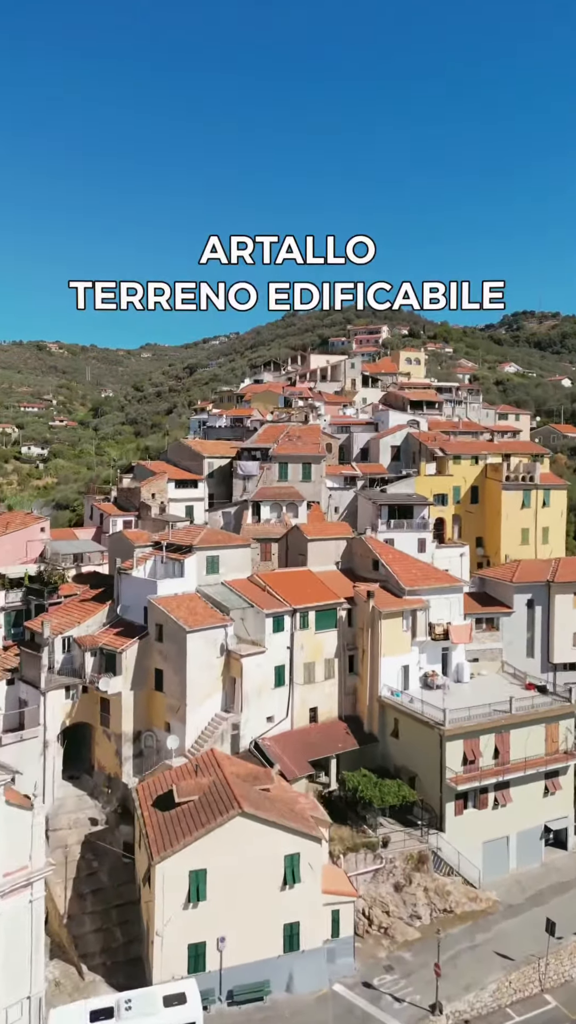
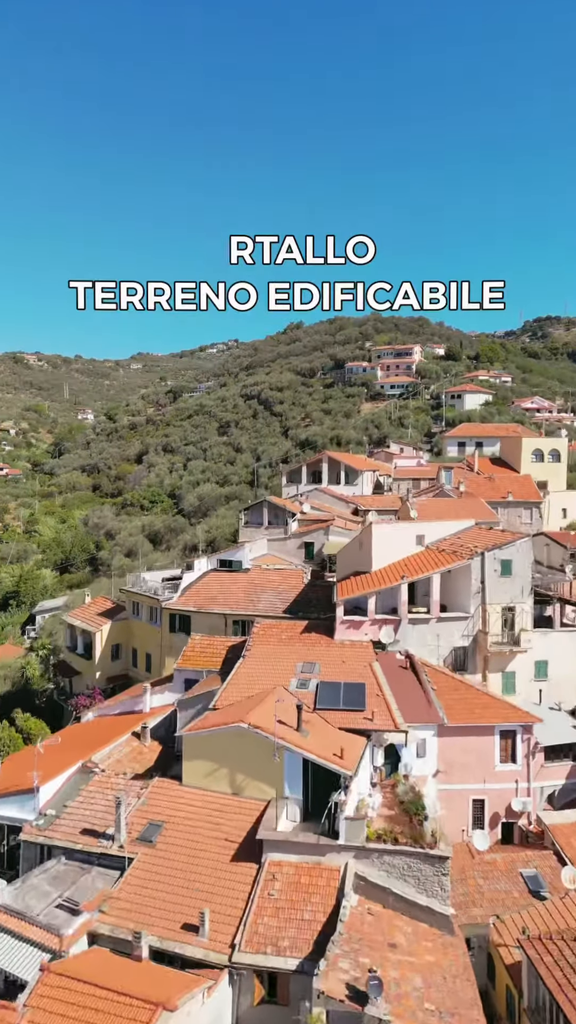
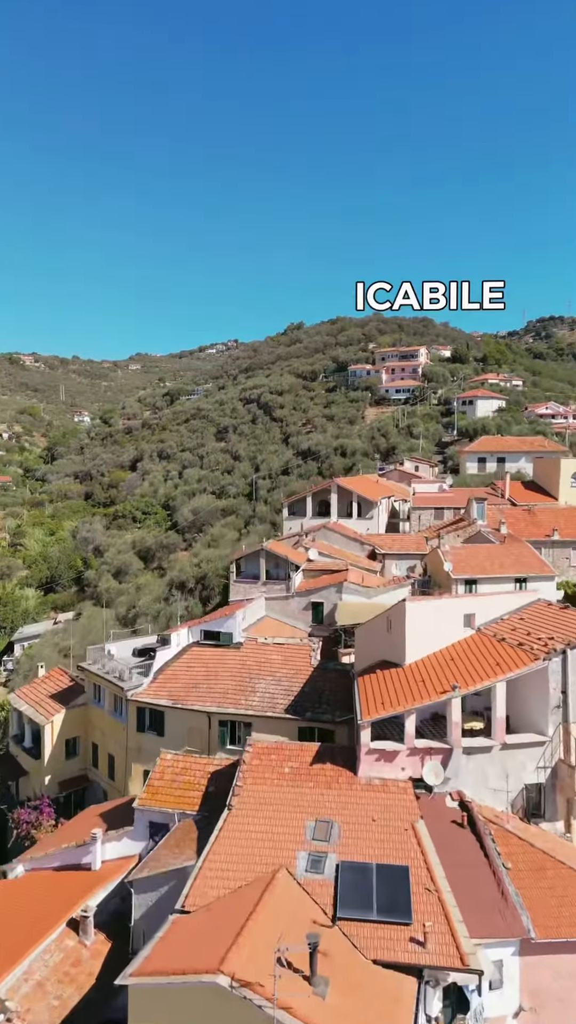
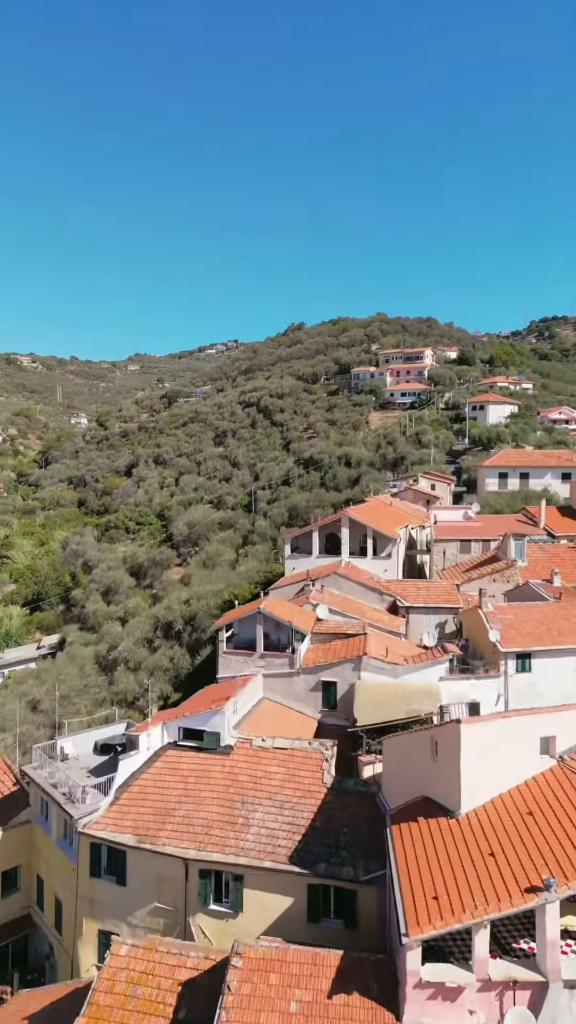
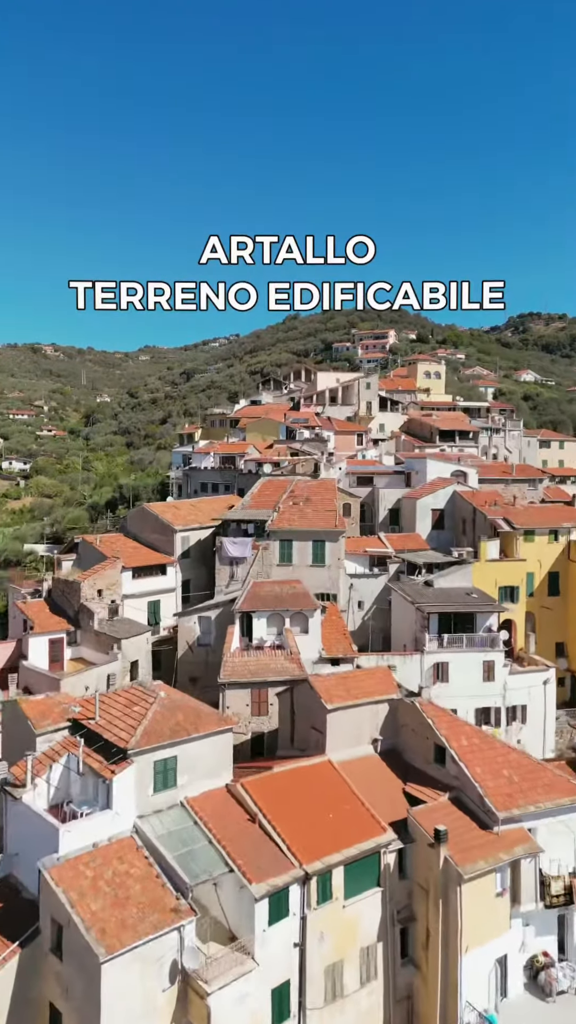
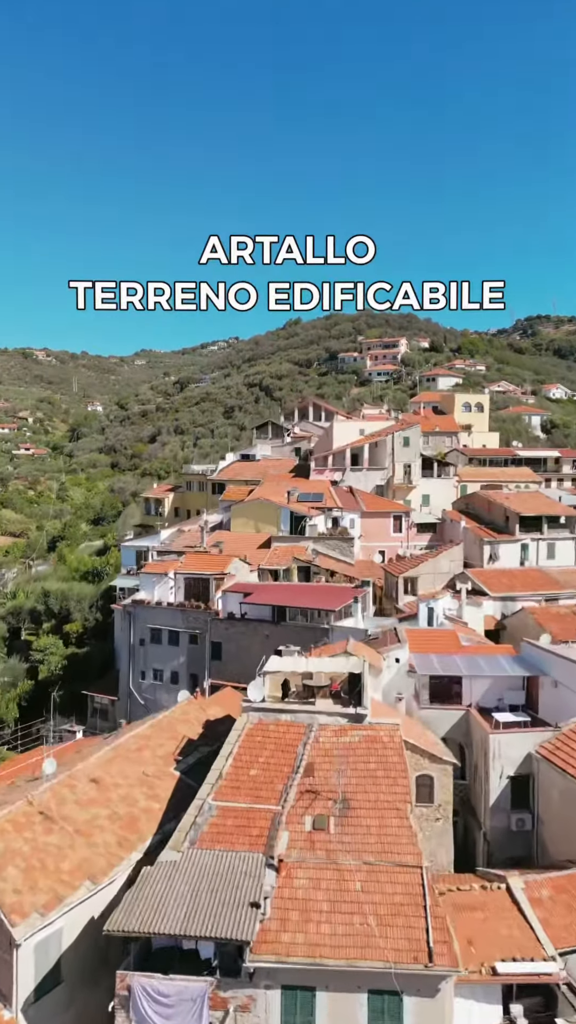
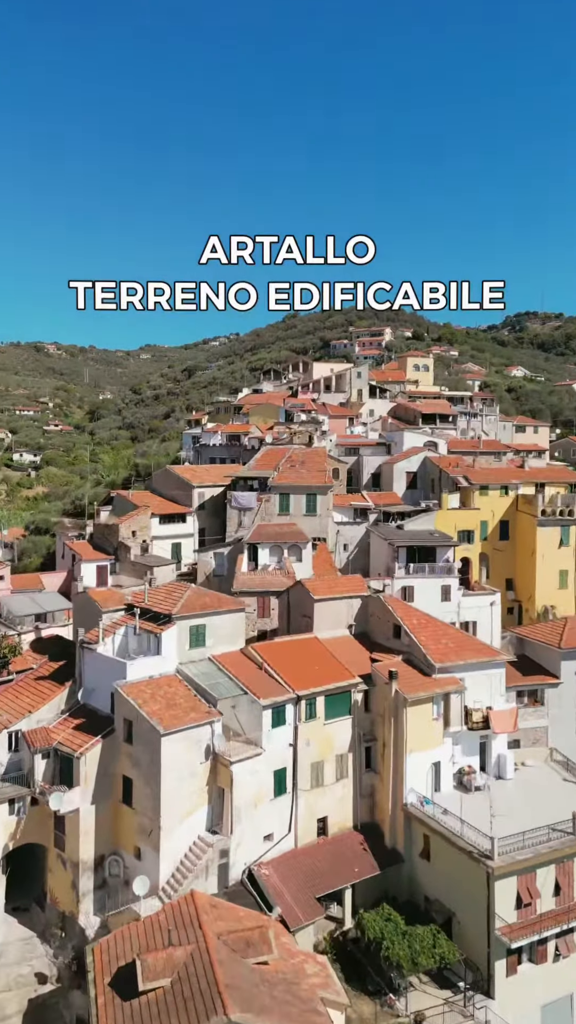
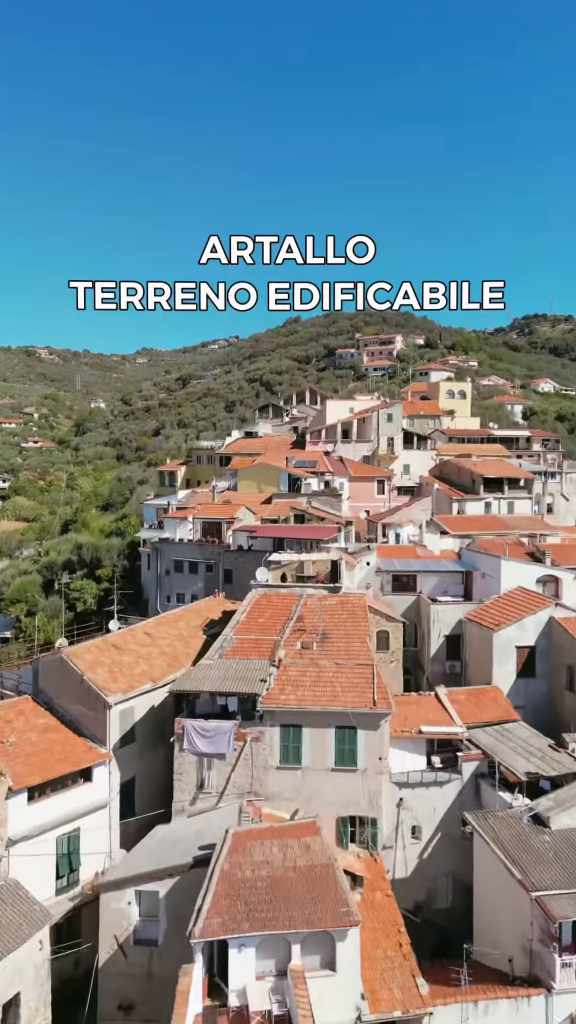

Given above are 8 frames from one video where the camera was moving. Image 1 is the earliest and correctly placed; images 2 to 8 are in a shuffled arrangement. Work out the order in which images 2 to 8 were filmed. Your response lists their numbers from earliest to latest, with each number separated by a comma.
7, 5, 8, 6, 2, 3, 4
